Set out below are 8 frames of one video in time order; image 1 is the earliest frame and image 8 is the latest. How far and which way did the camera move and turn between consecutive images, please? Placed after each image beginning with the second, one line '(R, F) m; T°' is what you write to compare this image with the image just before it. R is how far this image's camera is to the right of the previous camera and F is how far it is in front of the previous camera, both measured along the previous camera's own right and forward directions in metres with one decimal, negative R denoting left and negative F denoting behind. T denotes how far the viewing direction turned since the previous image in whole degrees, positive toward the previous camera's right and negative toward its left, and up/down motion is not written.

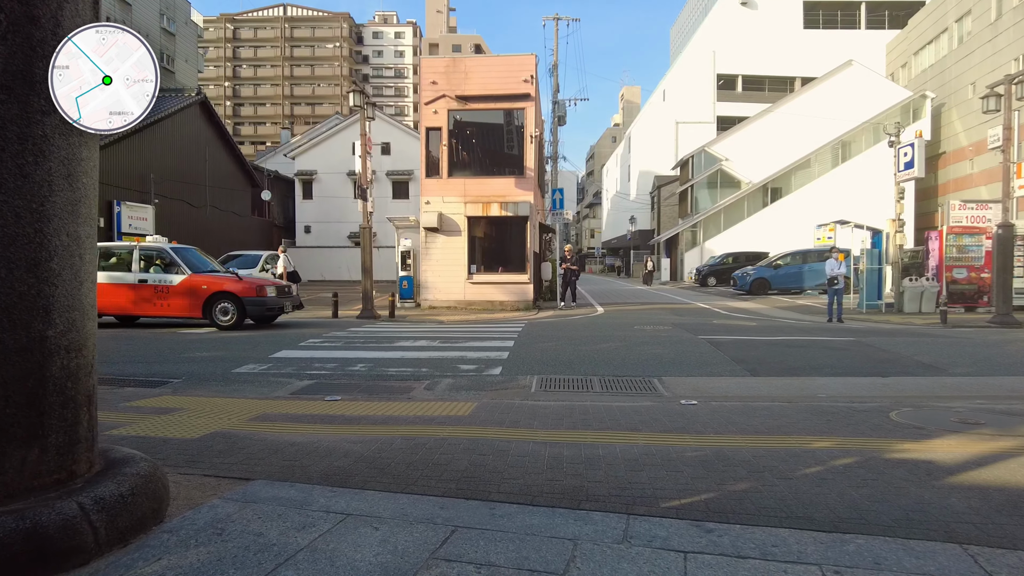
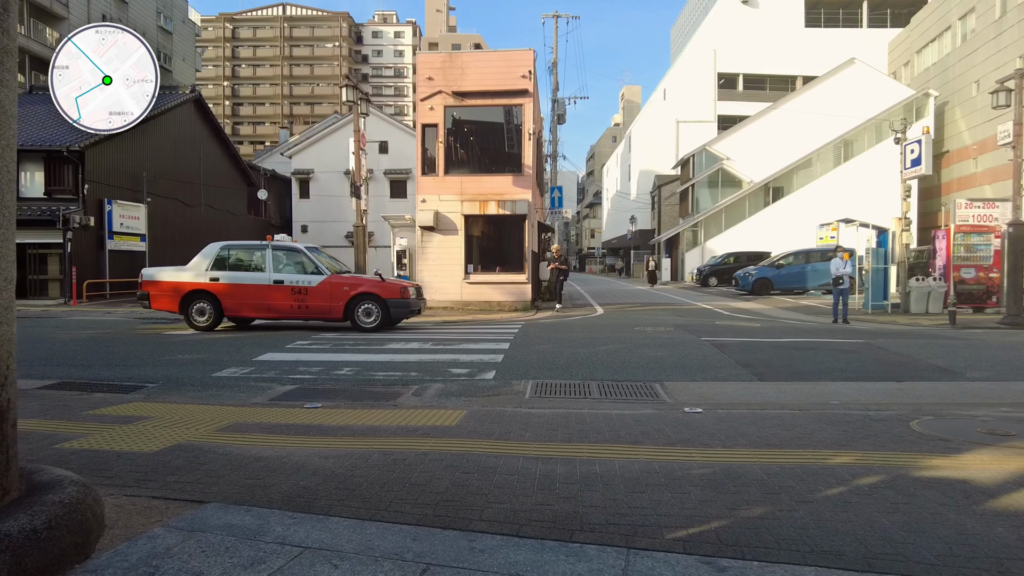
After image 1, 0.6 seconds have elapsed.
(+0.1, +0.4) m; 0°
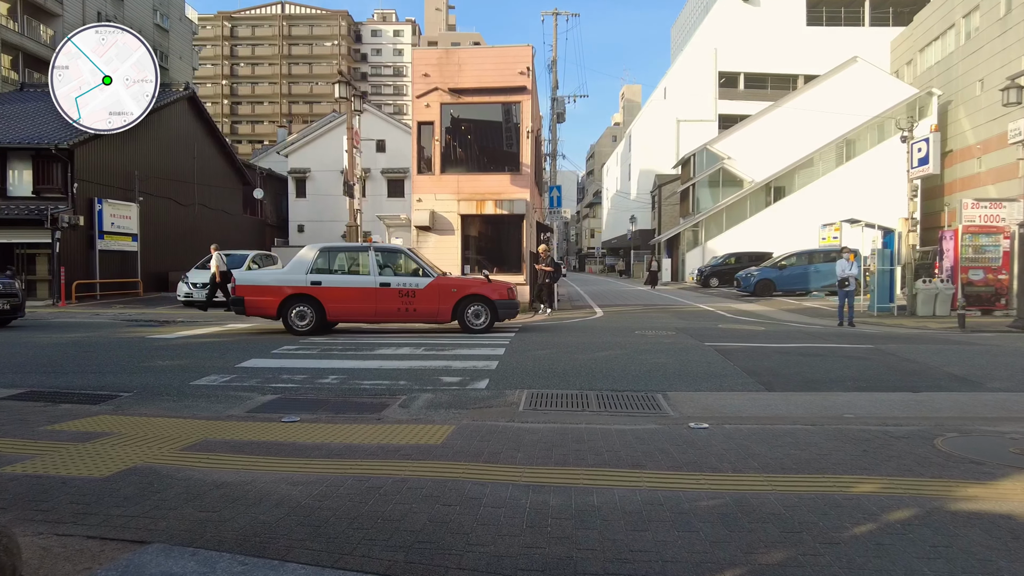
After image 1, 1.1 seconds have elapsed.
(+0.1, +0.4) m; 0°
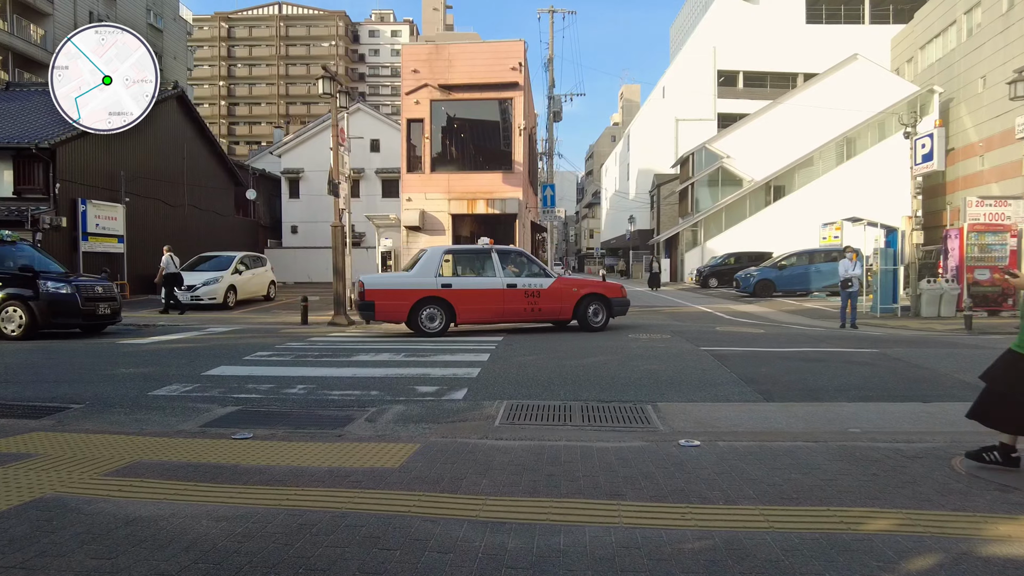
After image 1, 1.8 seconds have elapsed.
(+0.2, +0.5) m; 0°
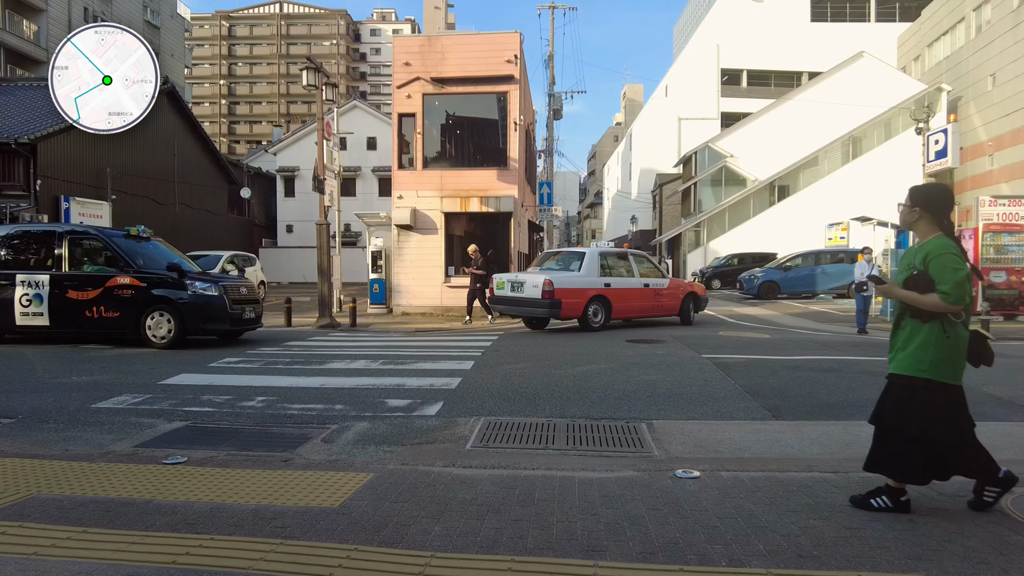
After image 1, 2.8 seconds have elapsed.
(+0.2, +0.7) m; 0°
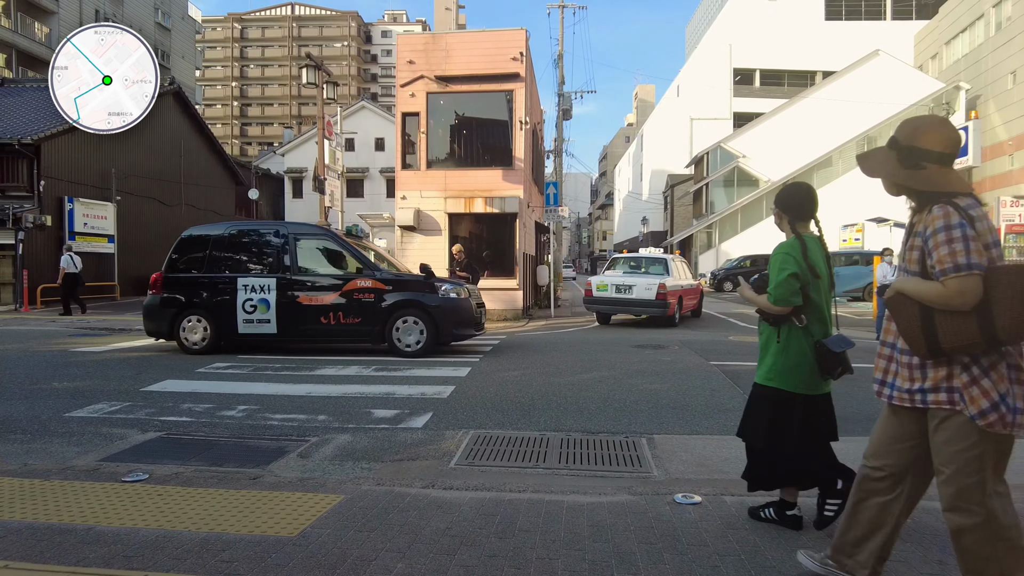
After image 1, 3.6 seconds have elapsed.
(+0.2, +0.4) m; -1°
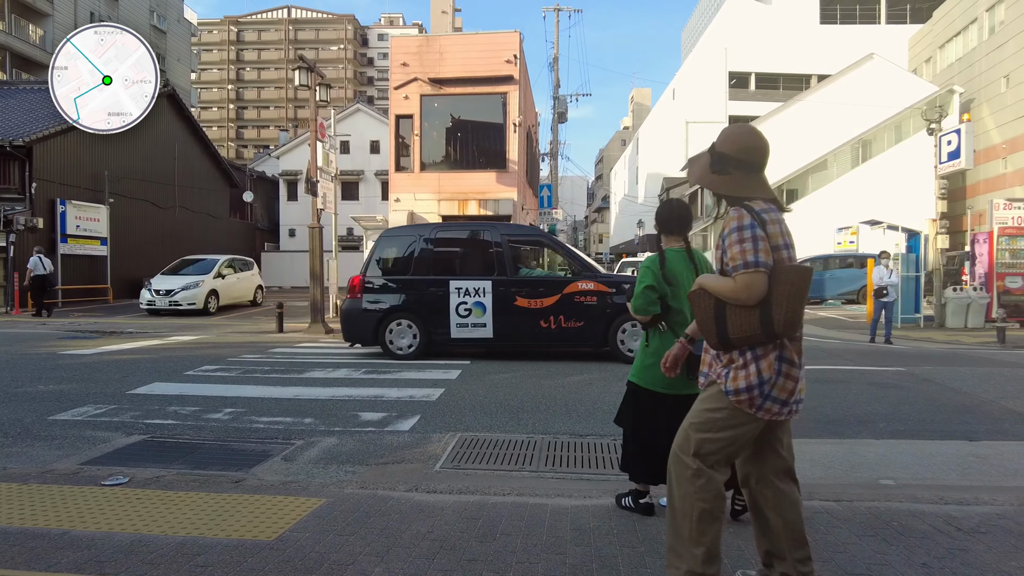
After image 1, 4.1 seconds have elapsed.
(+0.1, 0.0) m; 0°
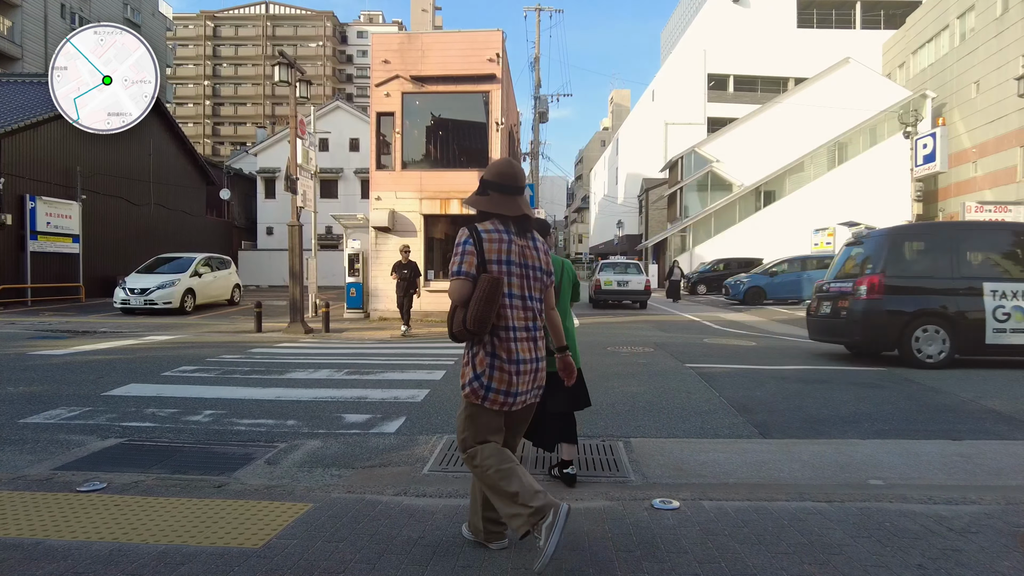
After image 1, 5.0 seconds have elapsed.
(-0.1, +0.1) m; +2°
